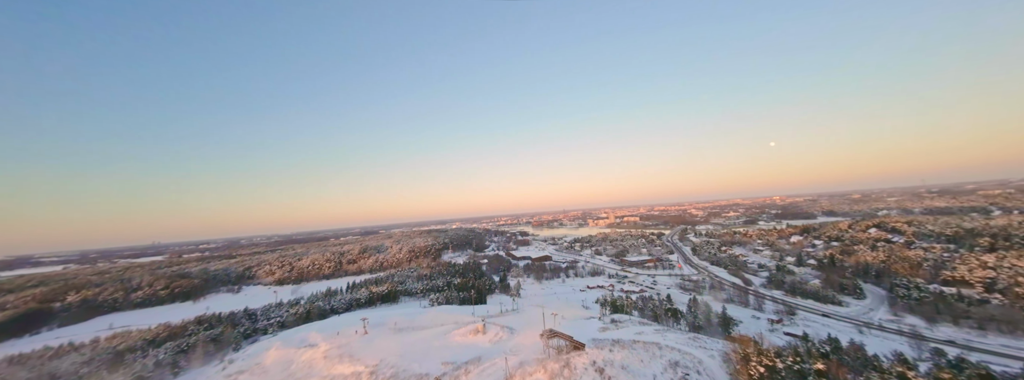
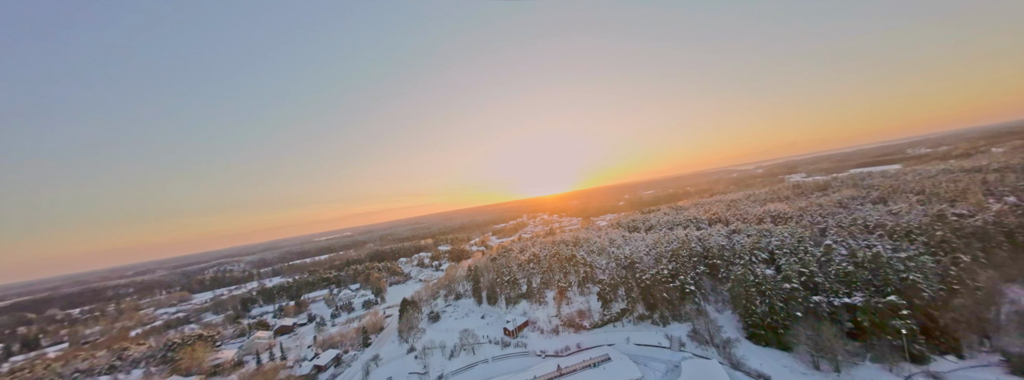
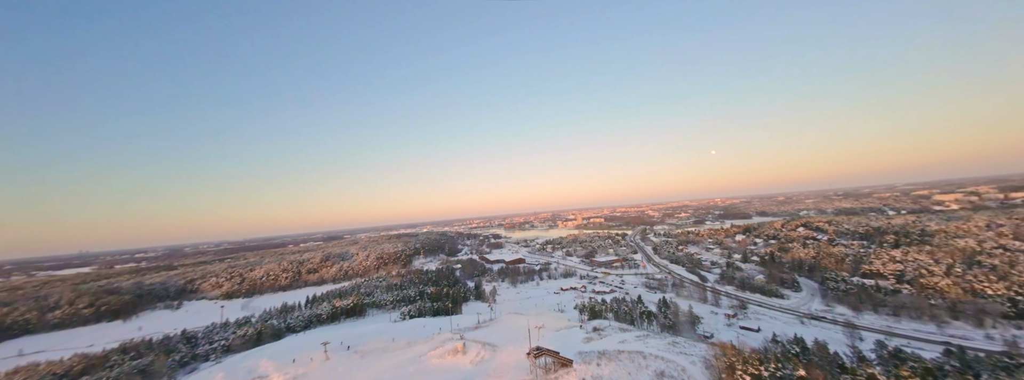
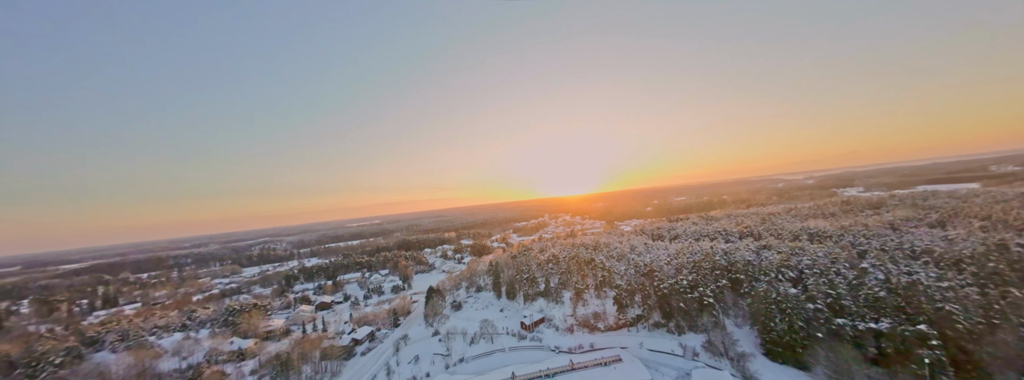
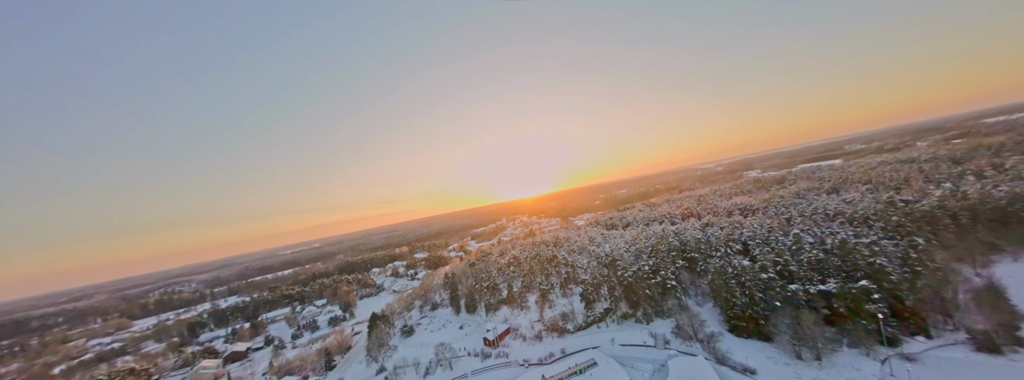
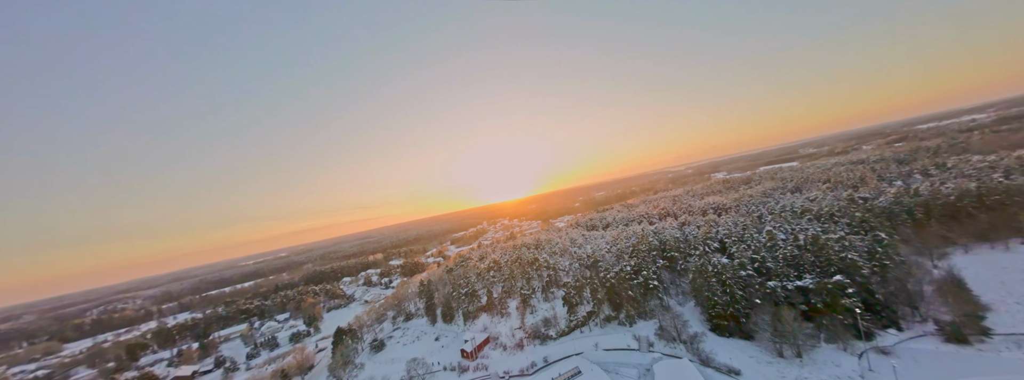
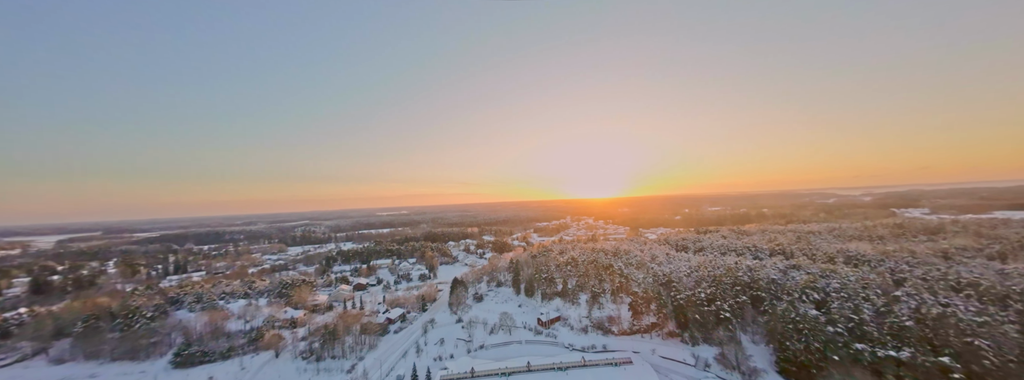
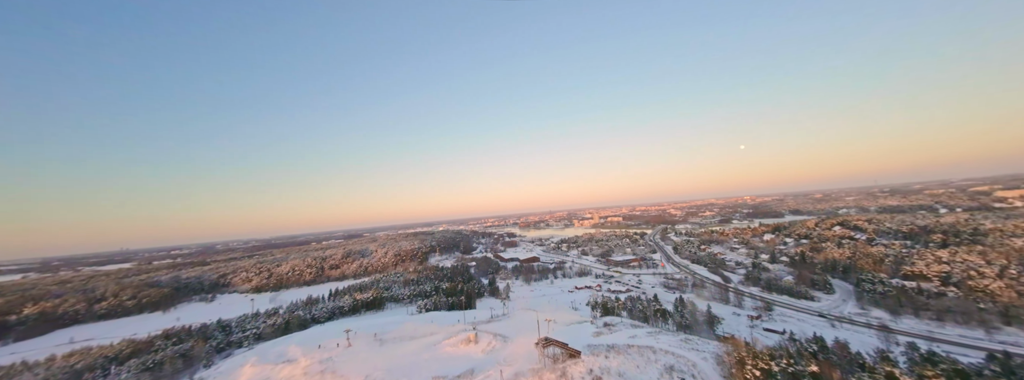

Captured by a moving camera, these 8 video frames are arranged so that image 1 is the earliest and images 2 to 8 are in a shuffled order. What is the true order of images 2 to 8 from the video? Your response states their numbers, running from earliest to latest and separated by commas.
8, 3, 7, 4, 2, 5, 6
